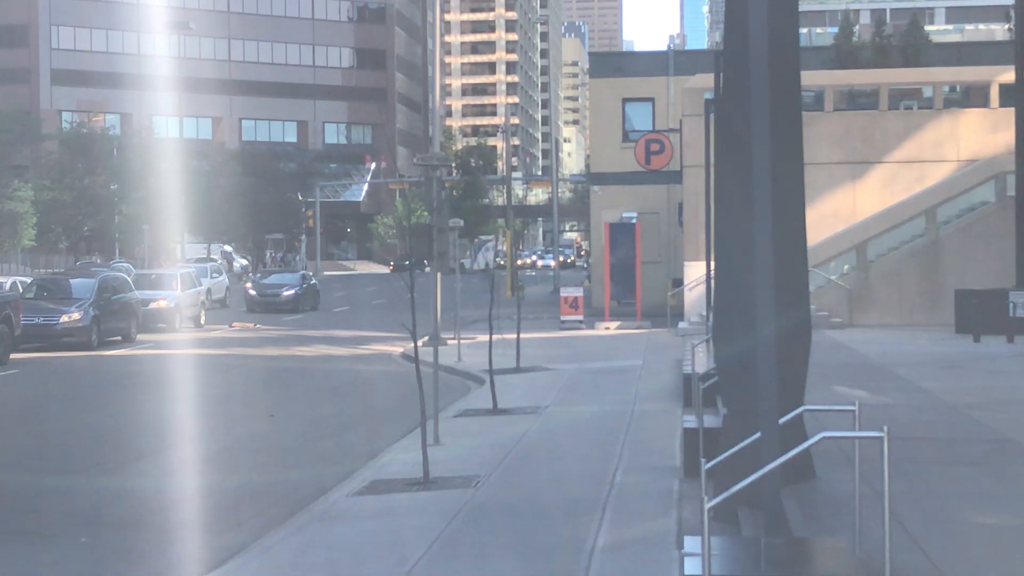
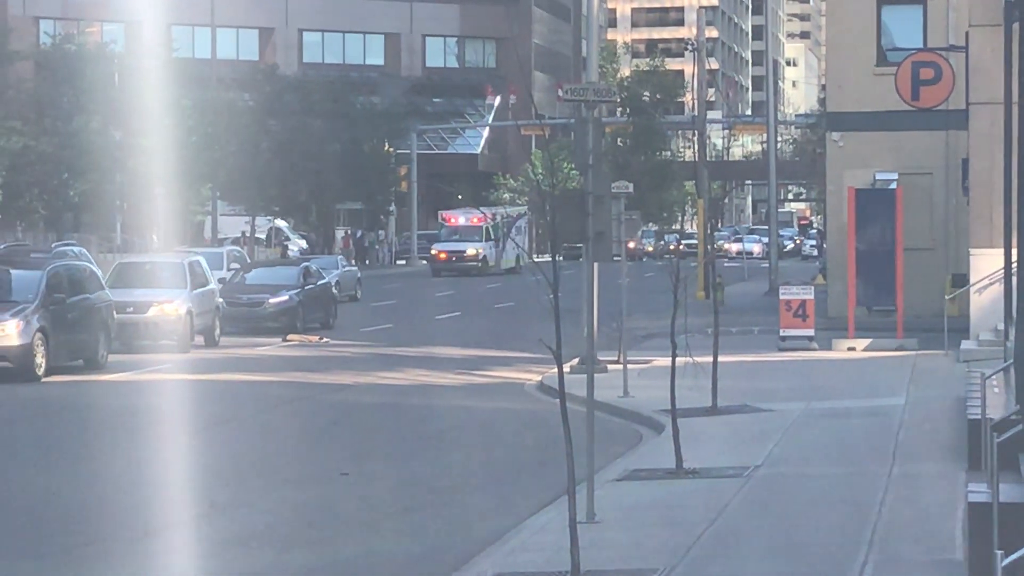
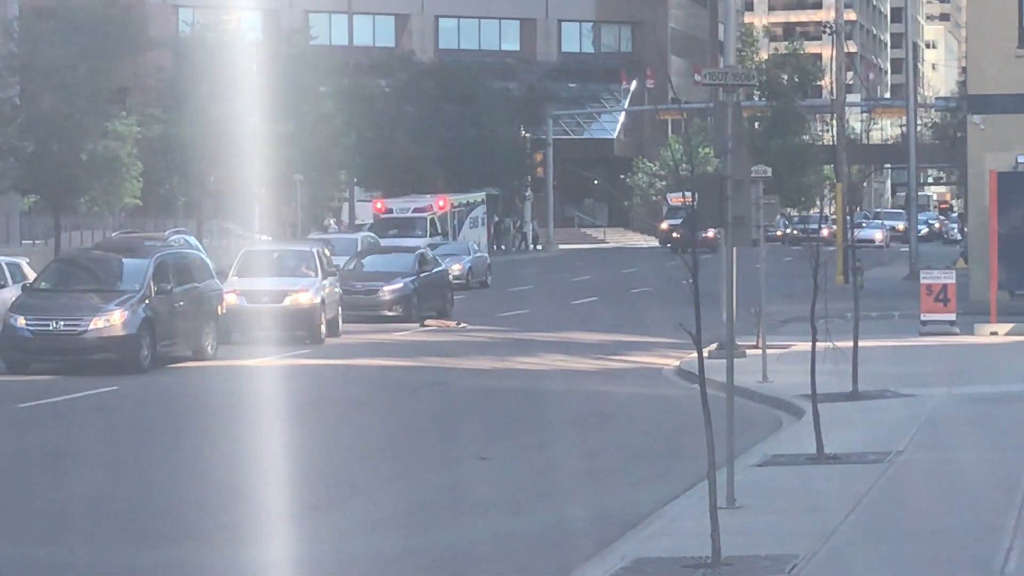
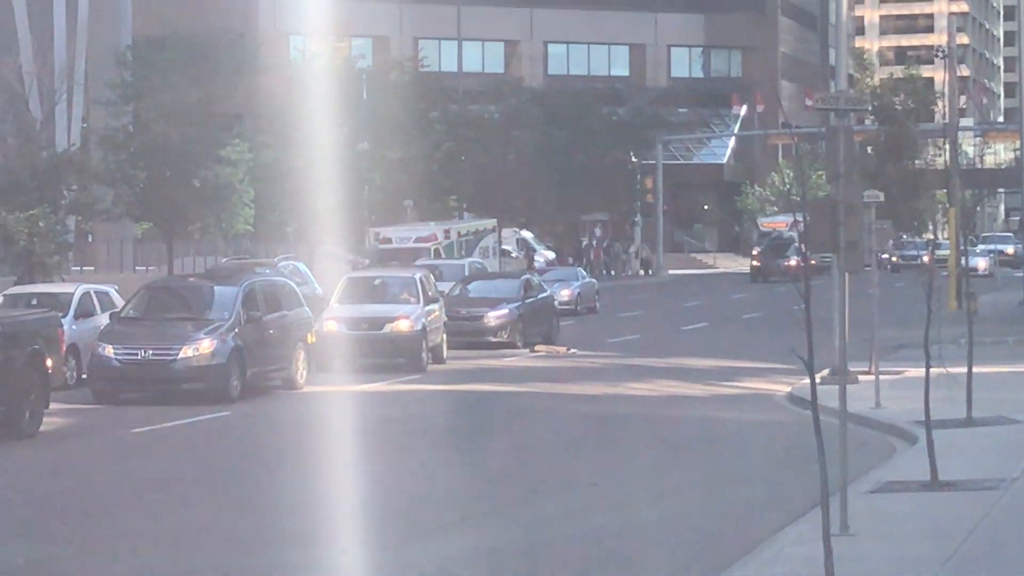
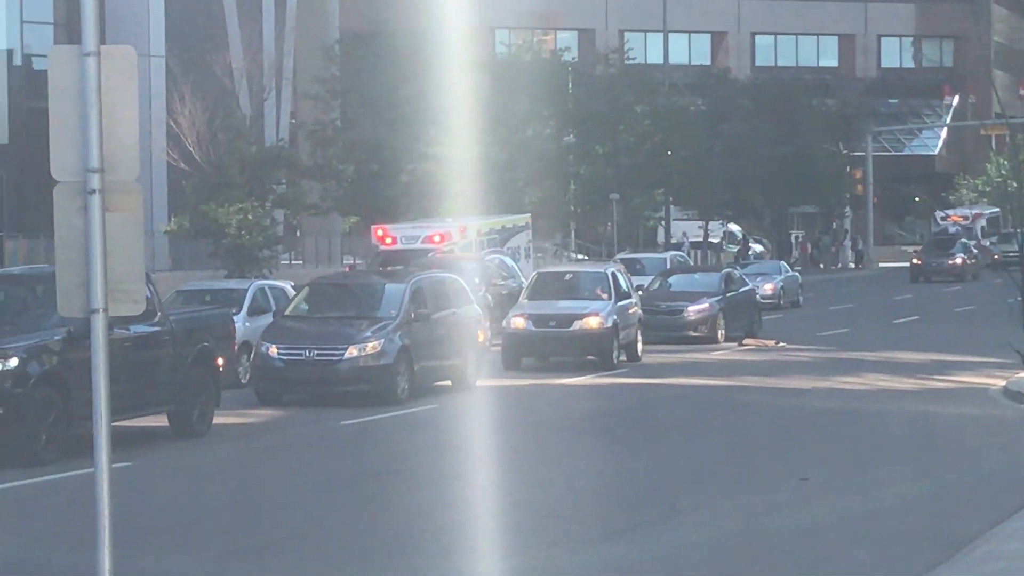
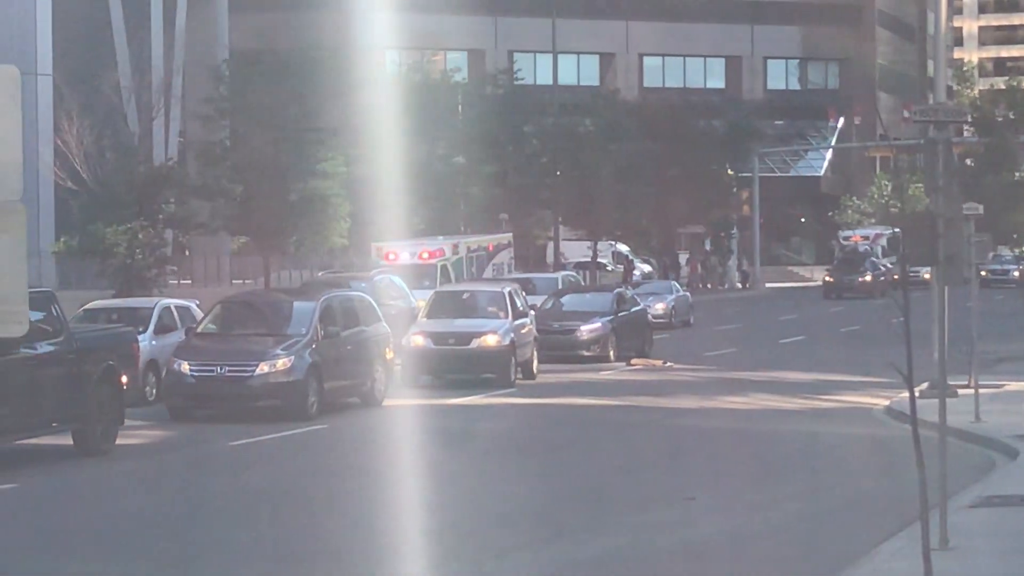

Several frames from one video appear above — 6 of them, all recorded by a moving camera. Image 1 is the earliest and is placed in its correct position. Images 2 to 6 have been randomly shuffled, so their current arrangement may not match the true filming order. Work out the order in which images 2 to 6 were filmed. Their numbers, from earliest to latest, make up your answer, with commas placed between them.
2, 3, 4, 6, 5
